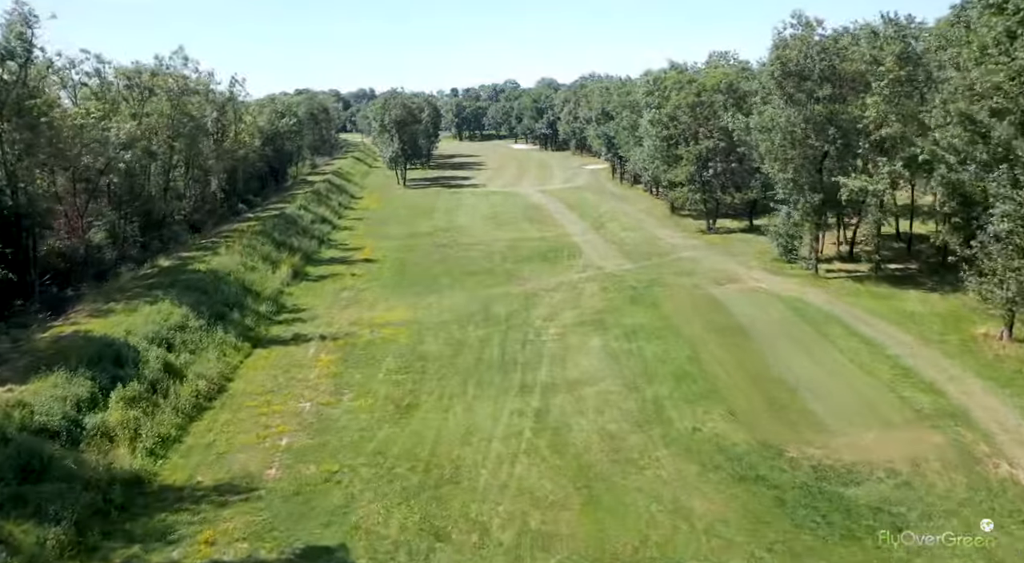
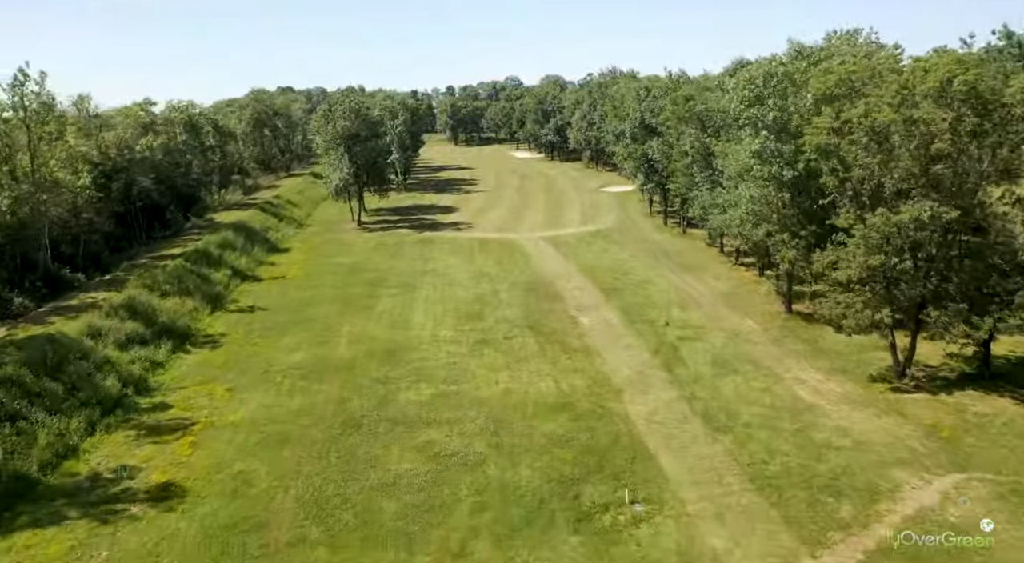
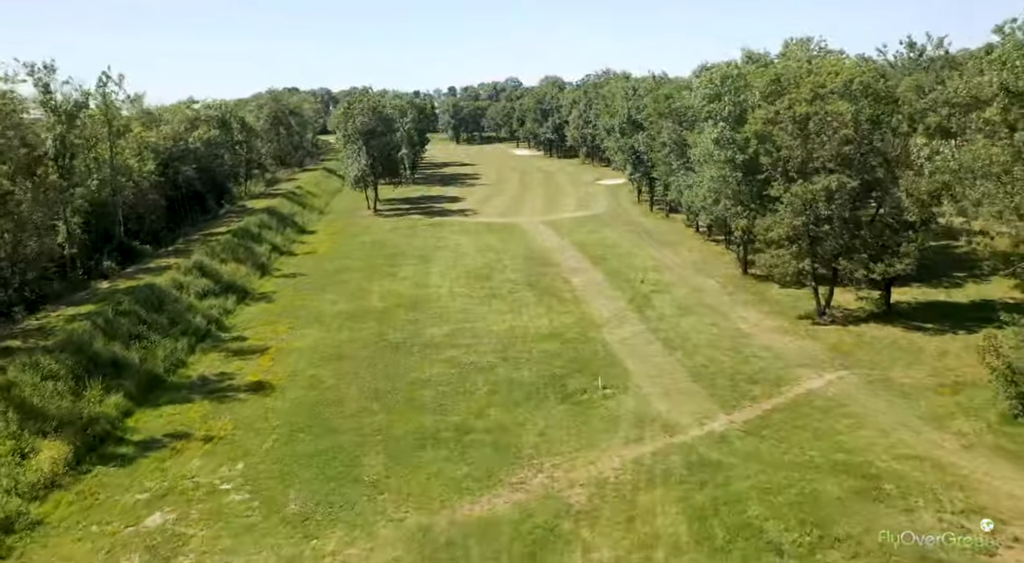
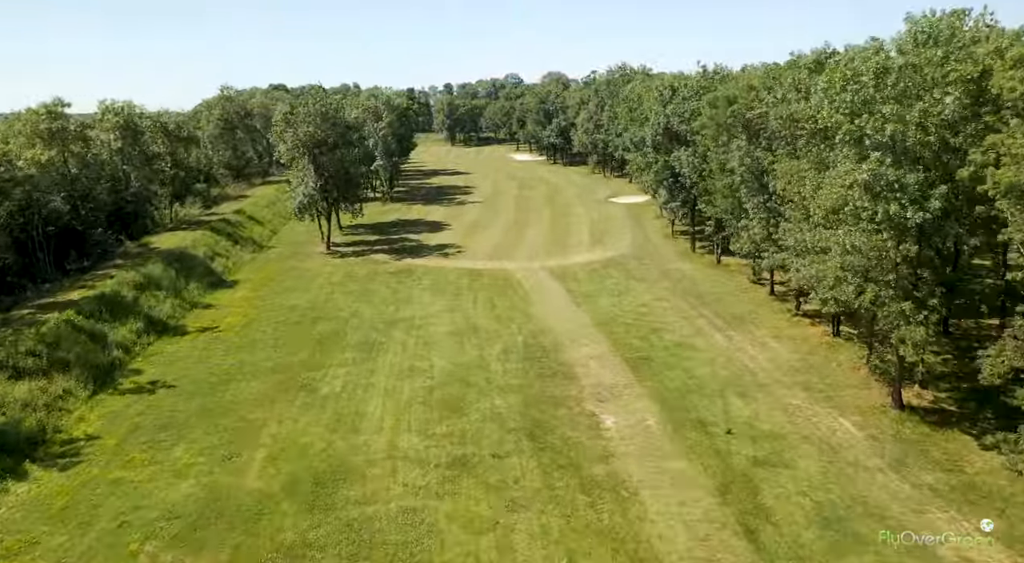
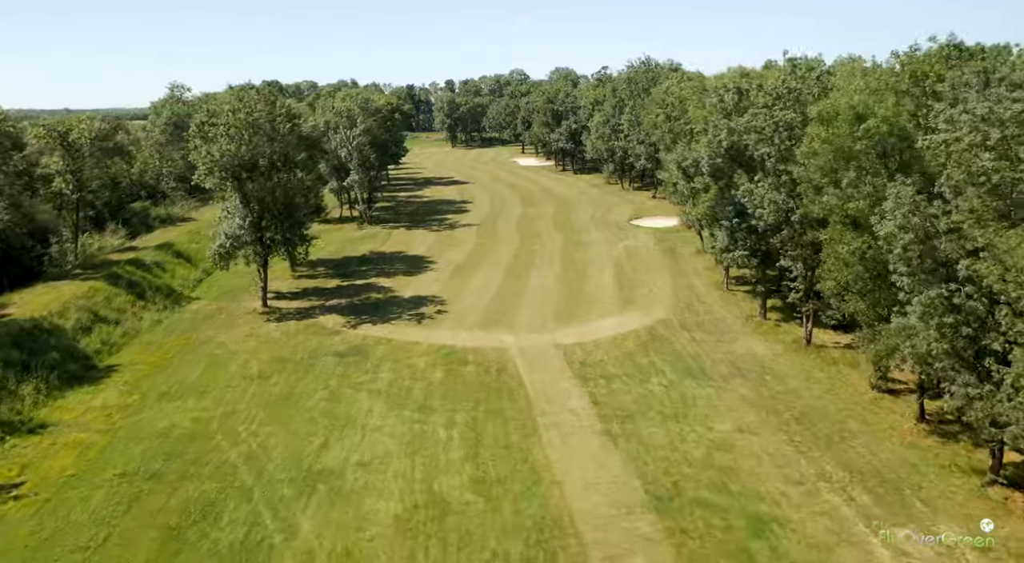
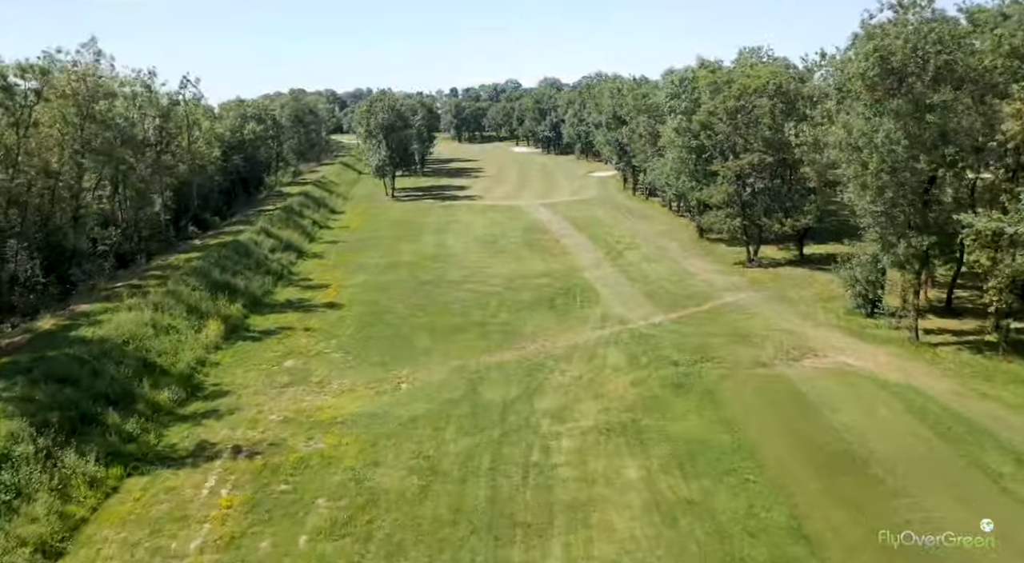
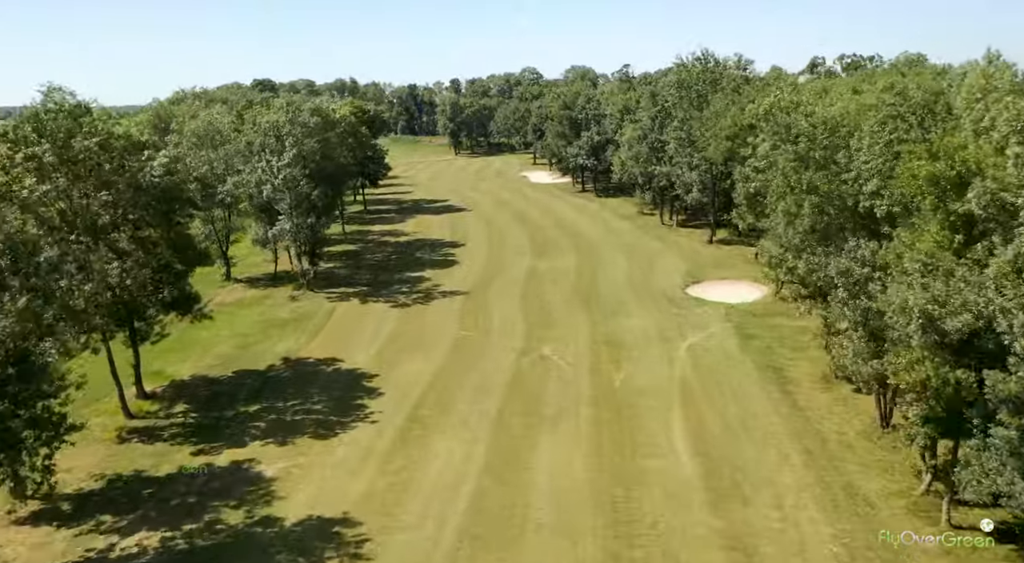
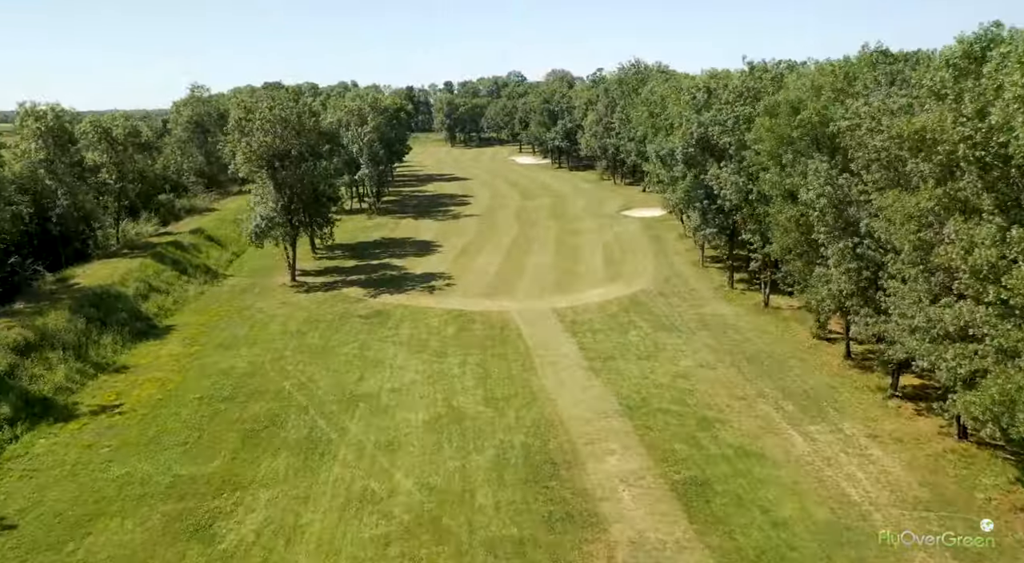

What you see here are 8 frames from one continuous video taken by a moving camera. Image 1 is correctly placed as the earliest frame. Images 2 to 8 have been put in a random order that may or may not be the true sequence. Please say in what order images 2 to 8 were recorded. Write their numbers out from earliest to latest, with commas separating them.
6, 3, 2, 4, 8, 5, 7
